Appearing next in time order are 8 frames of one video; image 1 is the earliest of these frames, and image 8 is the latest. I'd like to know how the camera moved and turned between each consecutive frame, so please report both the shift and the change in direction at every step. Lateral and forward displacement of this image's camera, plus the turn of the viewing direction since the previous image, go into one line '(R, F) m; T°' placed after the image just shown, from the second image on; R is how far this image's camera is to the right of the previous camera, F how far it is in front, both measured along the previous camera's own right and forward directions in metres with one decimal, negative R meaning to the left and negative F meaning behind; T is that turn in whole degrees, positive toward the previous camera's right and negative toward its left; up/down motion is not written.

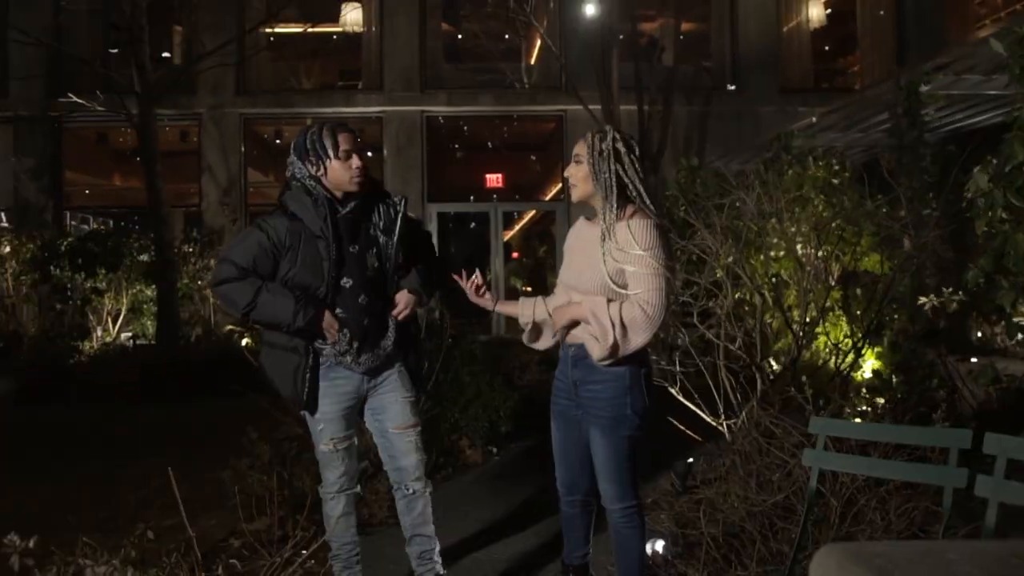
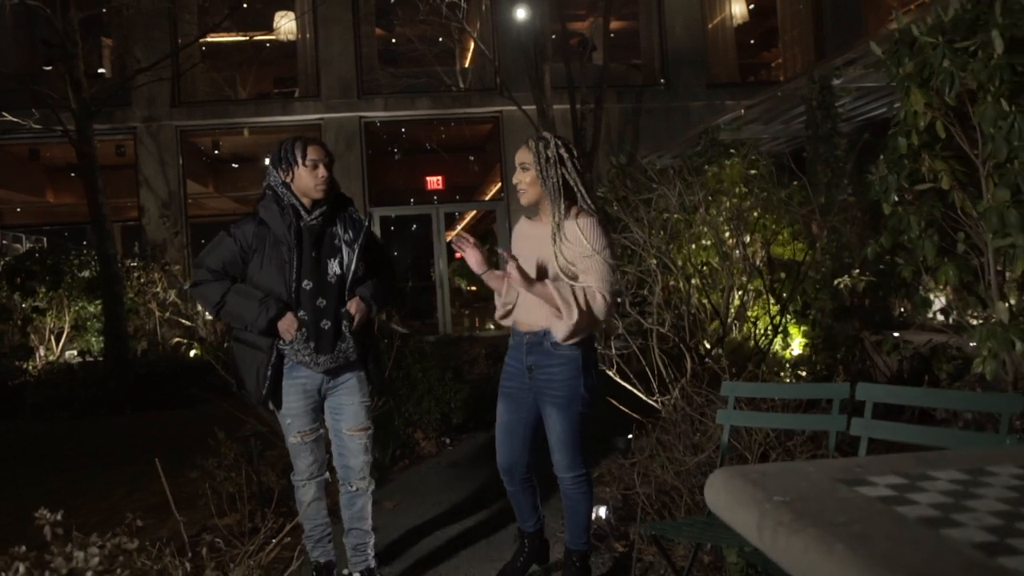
(0.0, -0.4) m; +4°
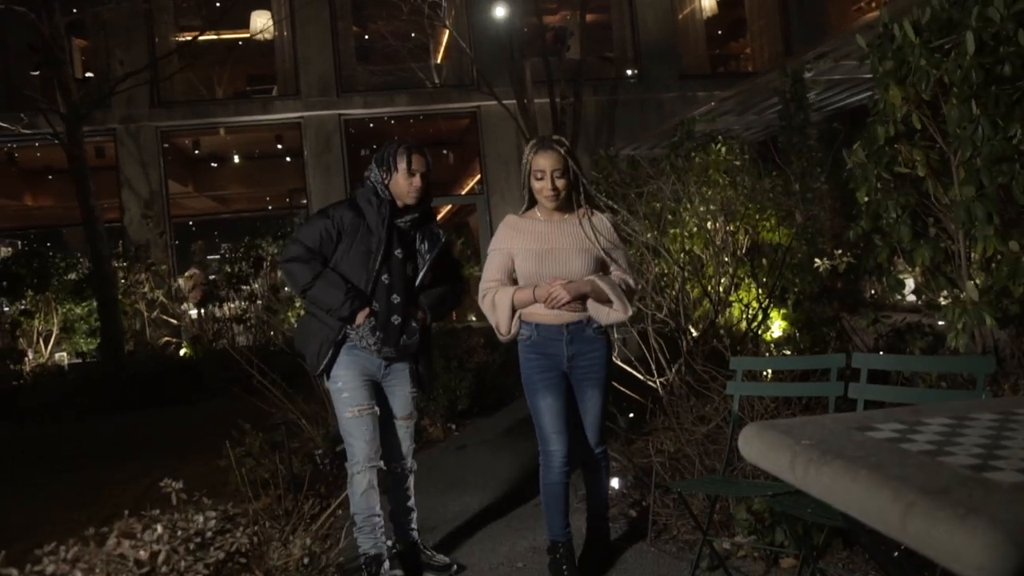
(-0.2, -0.3) m; +2°
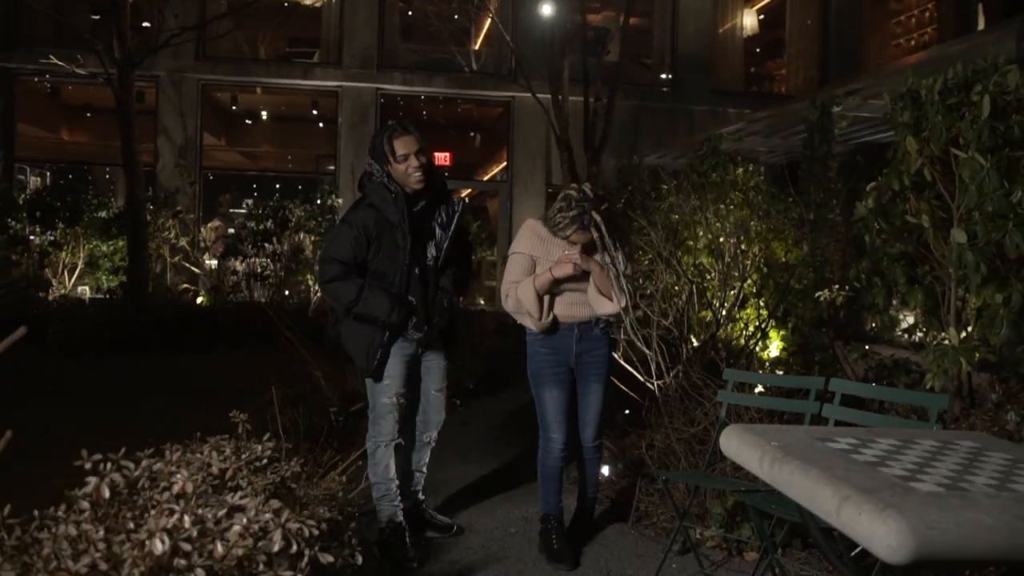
(-0.1, -0.4) m; 0°
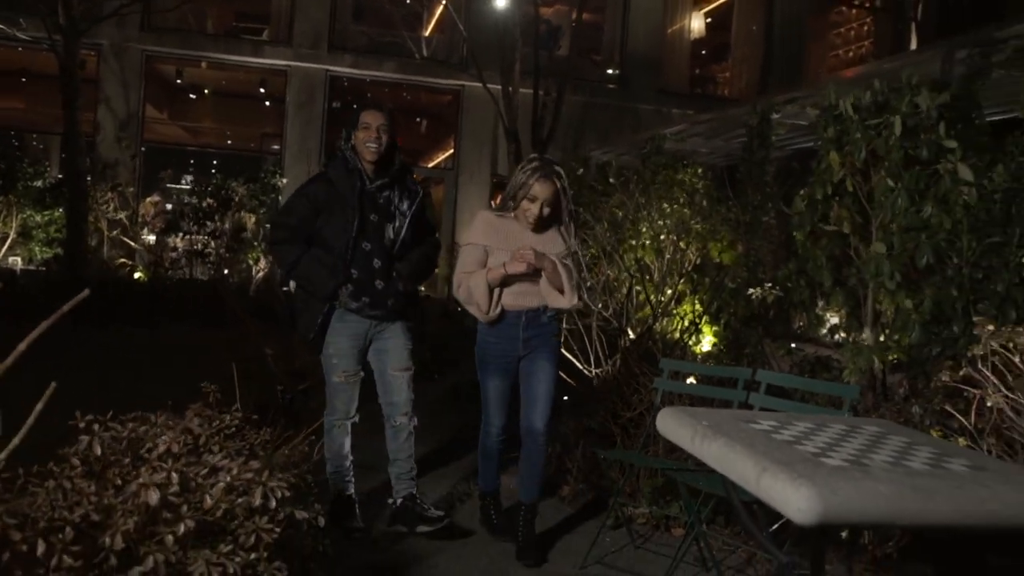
(-0.1, -0.2) m; +4°
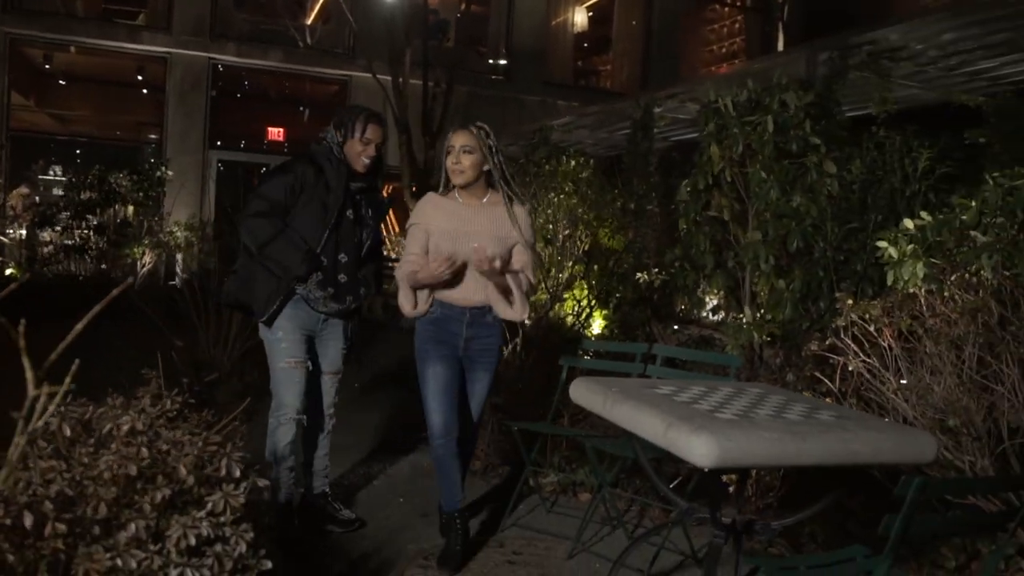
(-0.1, -0.3) m; +8°
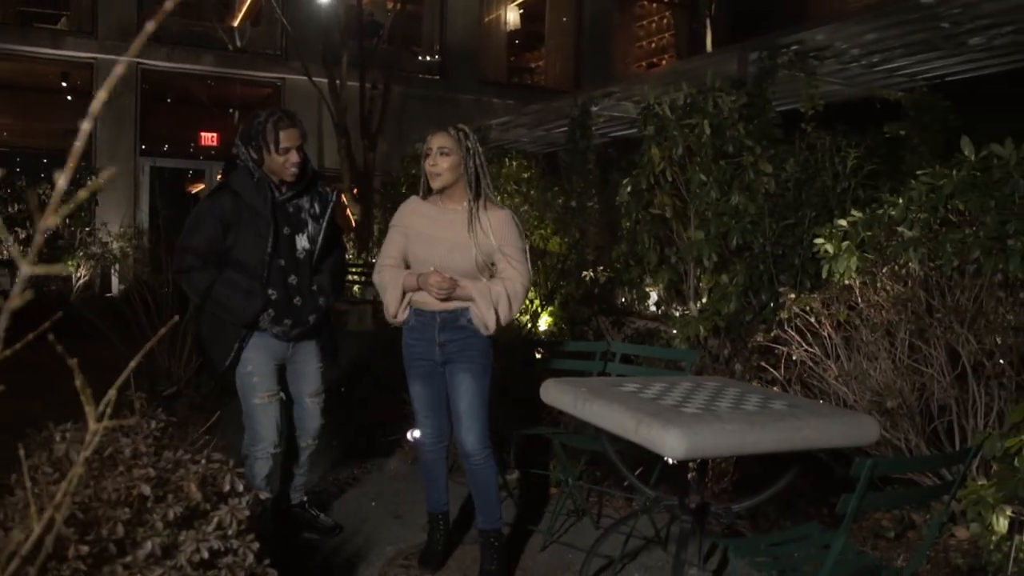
(-0.1, -0.2) m; +4°
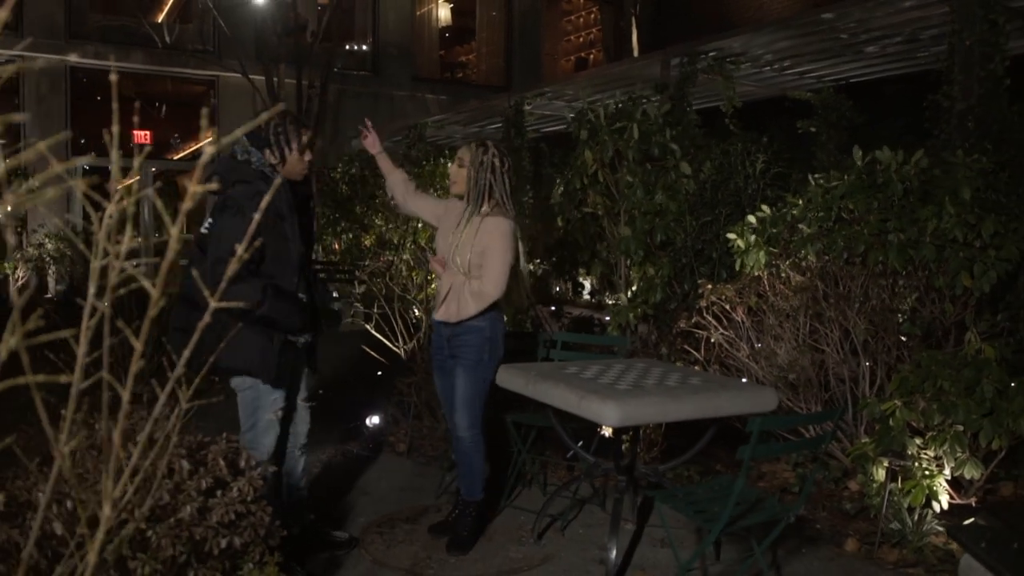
(-0.1, -0.5) m; +4°
